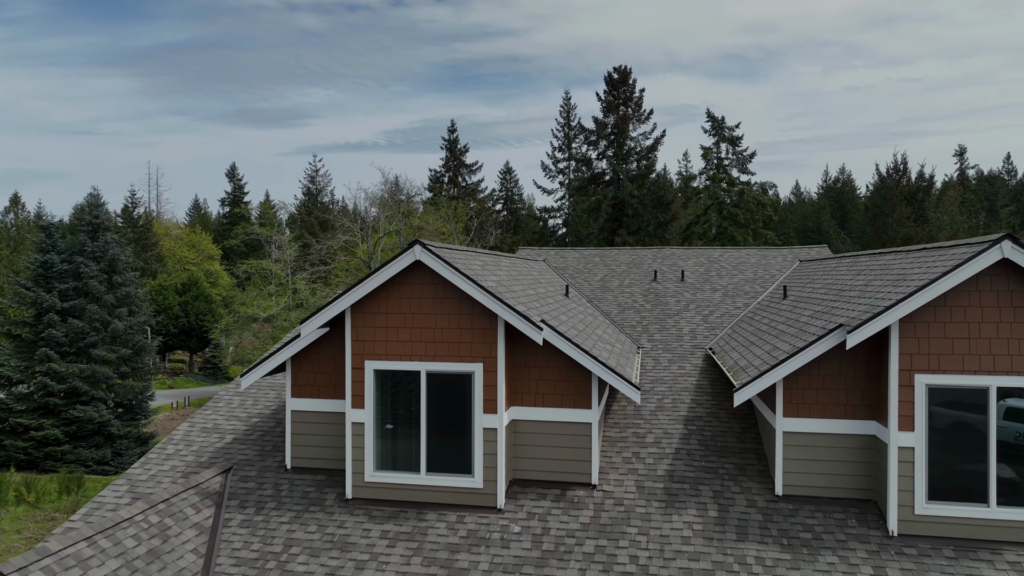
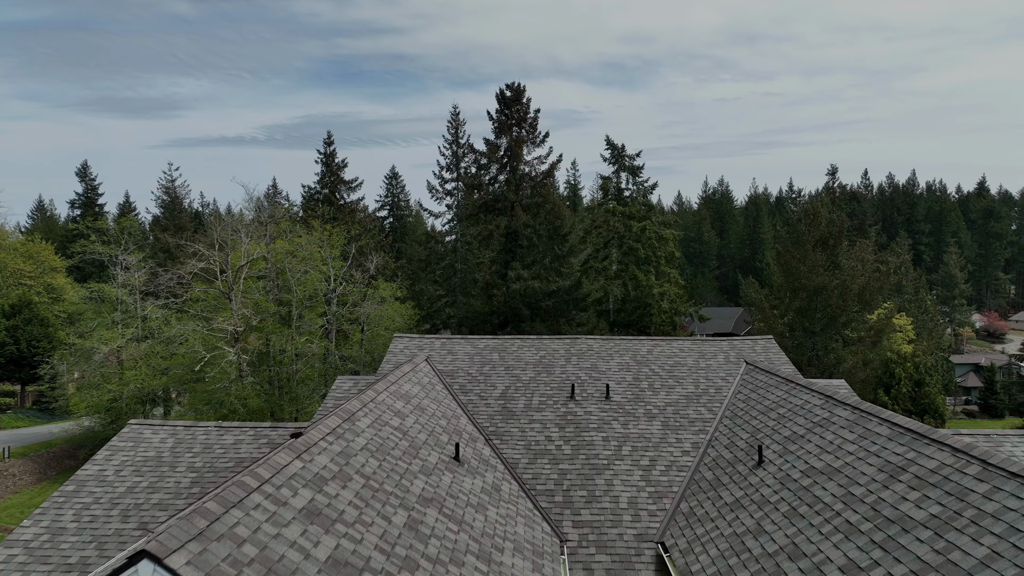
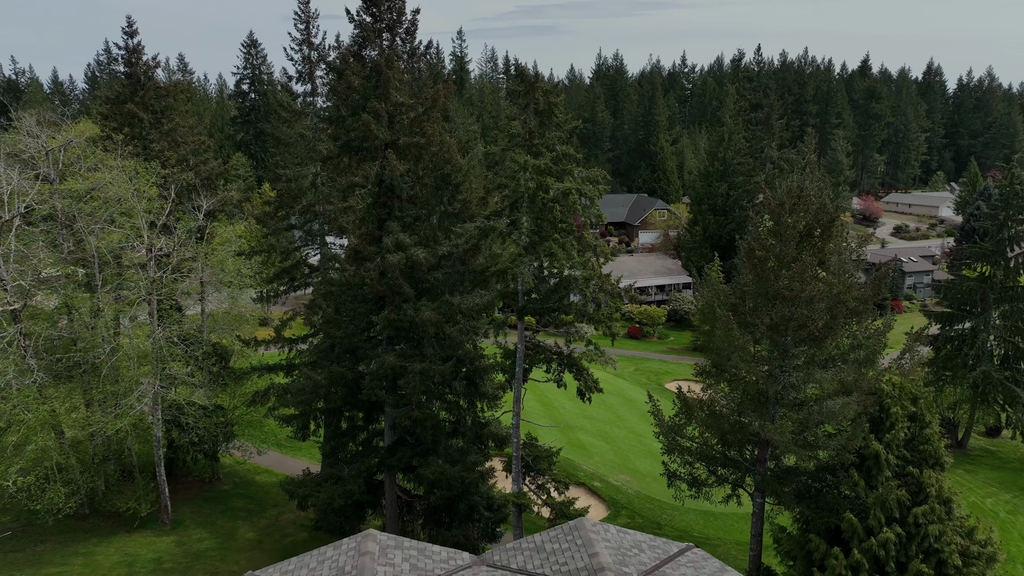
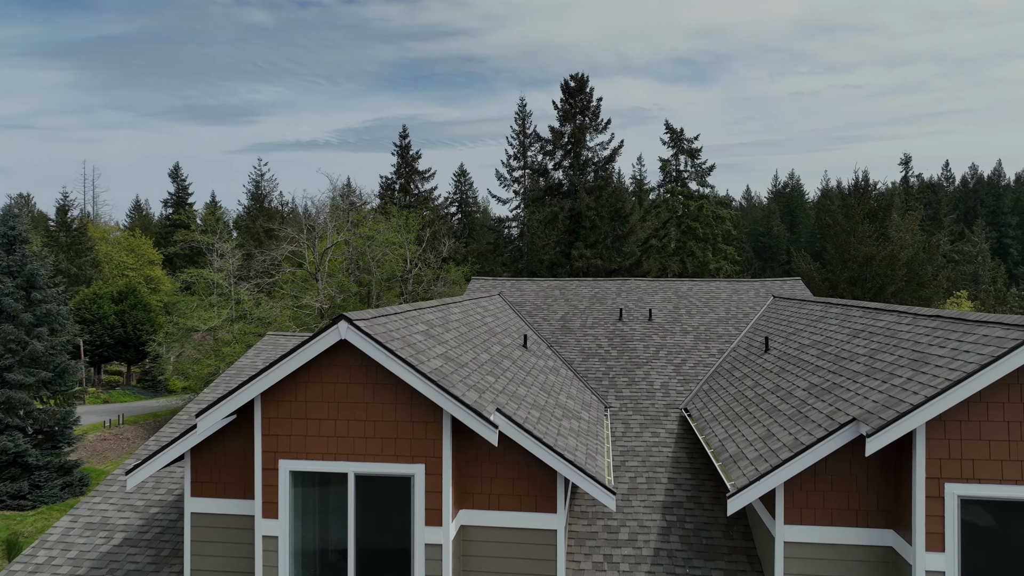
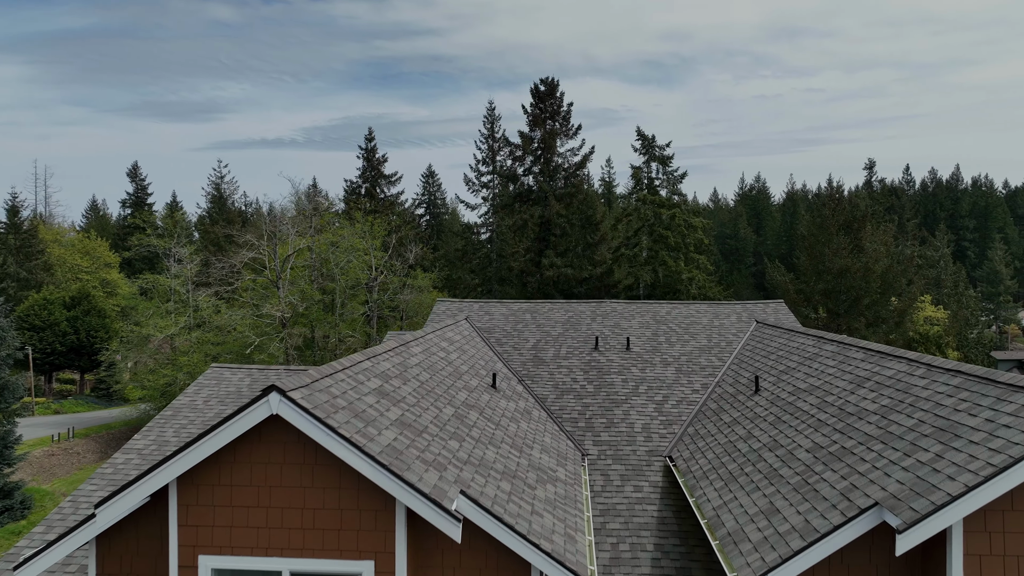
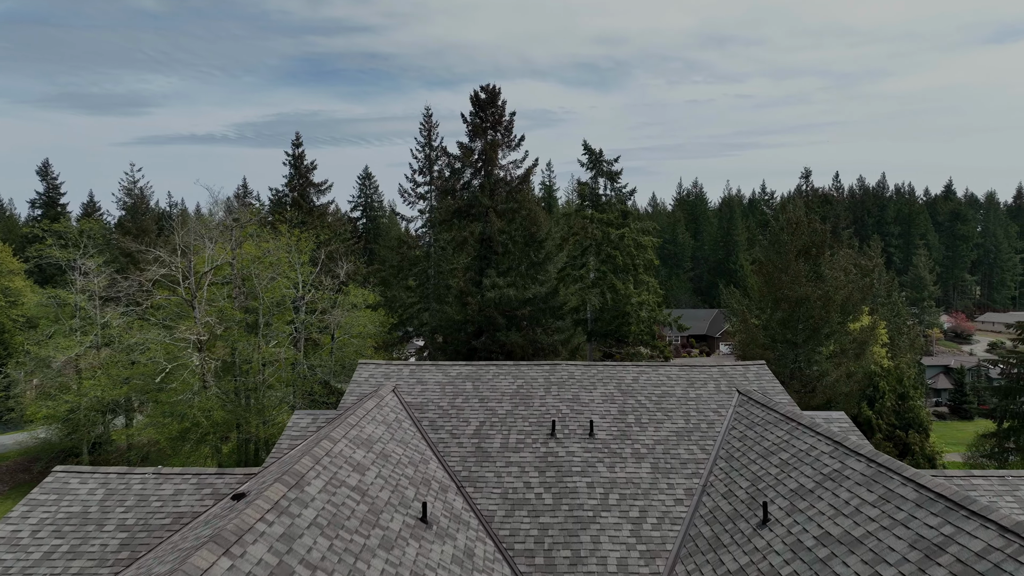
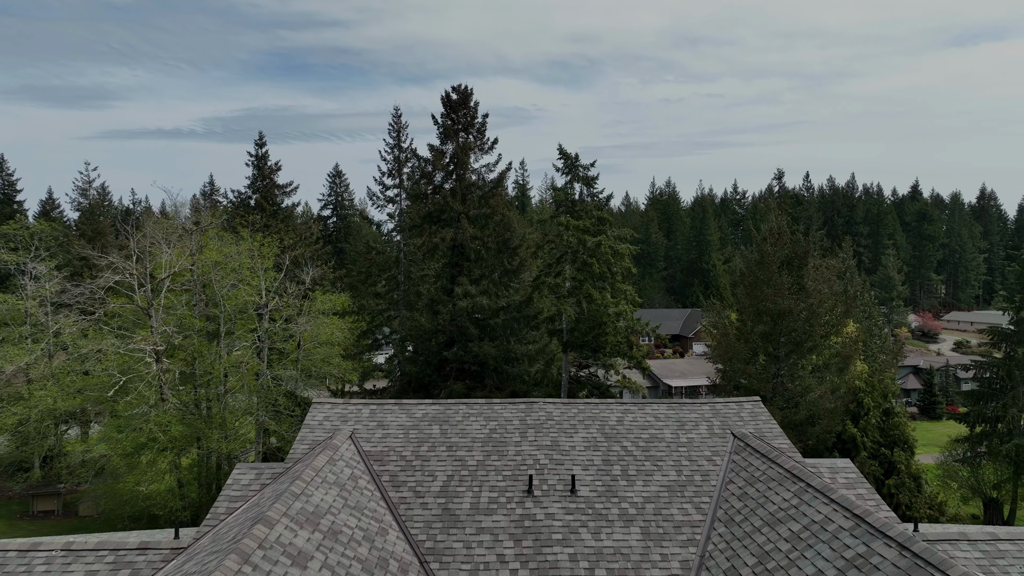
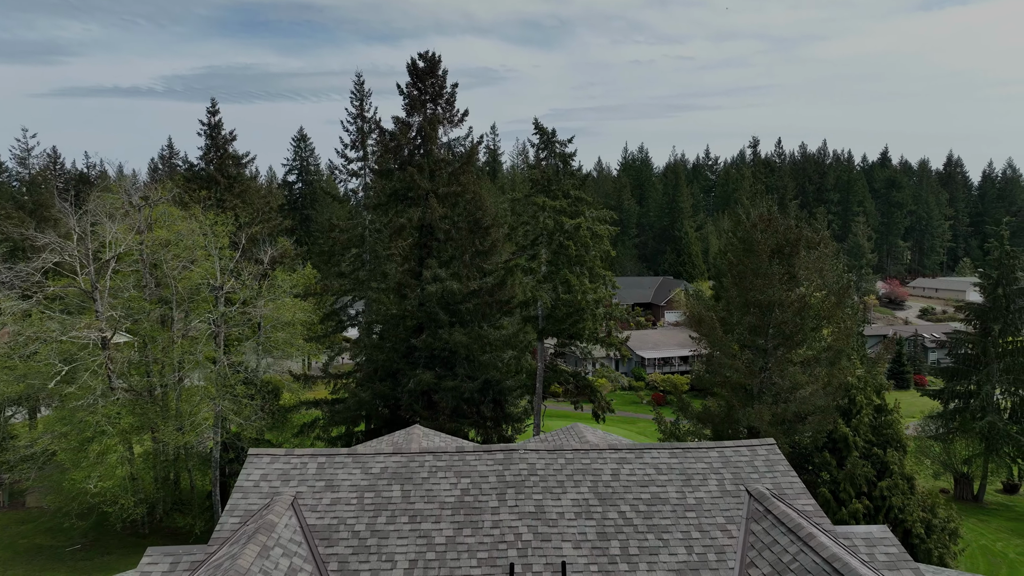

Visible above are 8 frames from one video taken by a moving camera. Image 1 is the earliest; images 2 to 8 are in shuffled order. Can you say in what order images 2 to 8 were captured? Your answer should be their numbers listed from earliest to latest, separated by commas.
4, 5, 2, 6, 7, 8, 3
